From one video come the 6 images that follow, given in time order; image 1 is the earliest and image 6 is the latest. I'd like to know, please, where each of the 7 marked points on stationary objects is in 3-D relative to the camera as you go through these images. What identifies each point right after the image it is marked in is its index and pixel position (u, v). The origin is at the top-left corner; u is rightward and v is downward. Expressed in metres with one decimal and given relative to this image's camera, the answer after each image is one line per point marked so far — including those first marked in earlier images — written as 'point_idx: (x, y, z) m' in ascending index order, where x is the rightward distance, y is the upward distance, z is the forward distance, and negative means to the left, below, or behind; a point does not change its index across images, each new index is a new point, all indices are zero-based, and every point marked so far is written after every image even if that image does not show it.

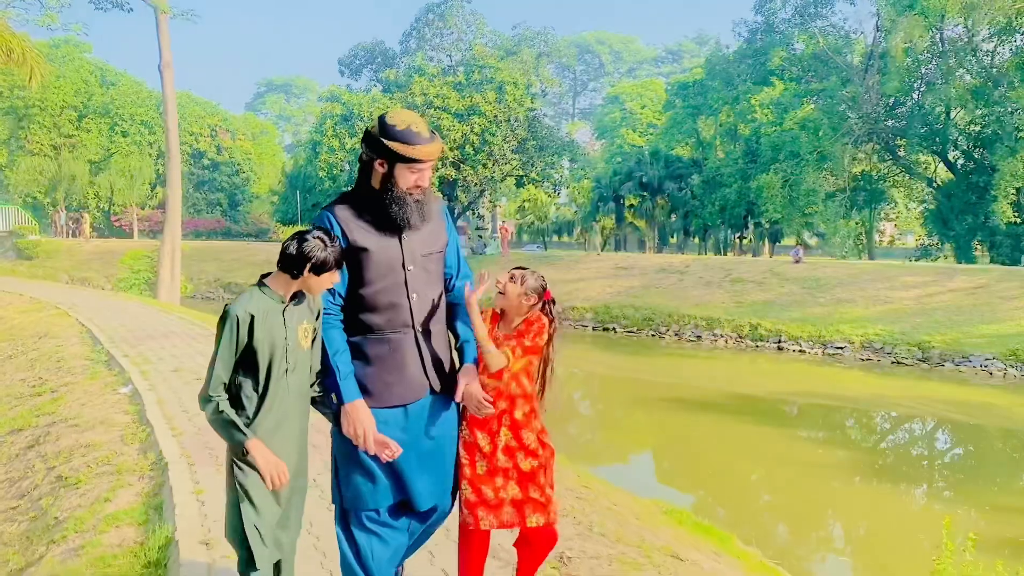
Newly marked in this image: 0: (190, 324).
0: (-5.7, -0.6, +15.2) m
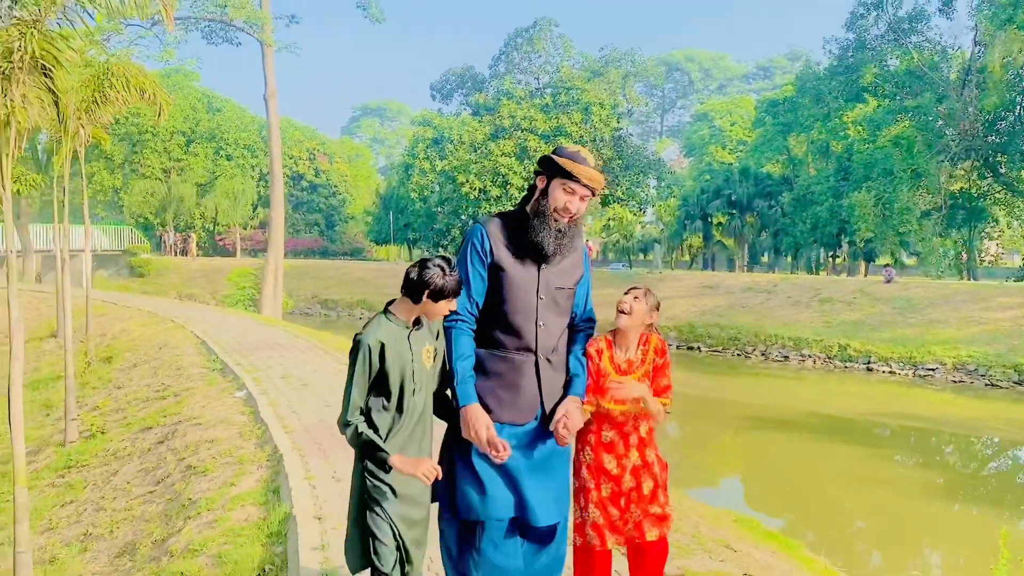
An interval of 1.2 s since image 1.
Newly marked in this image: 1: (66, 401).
0: (-4.2, -0.9, +16.0) m
1: (-5.1, -1.2, +9.8) m
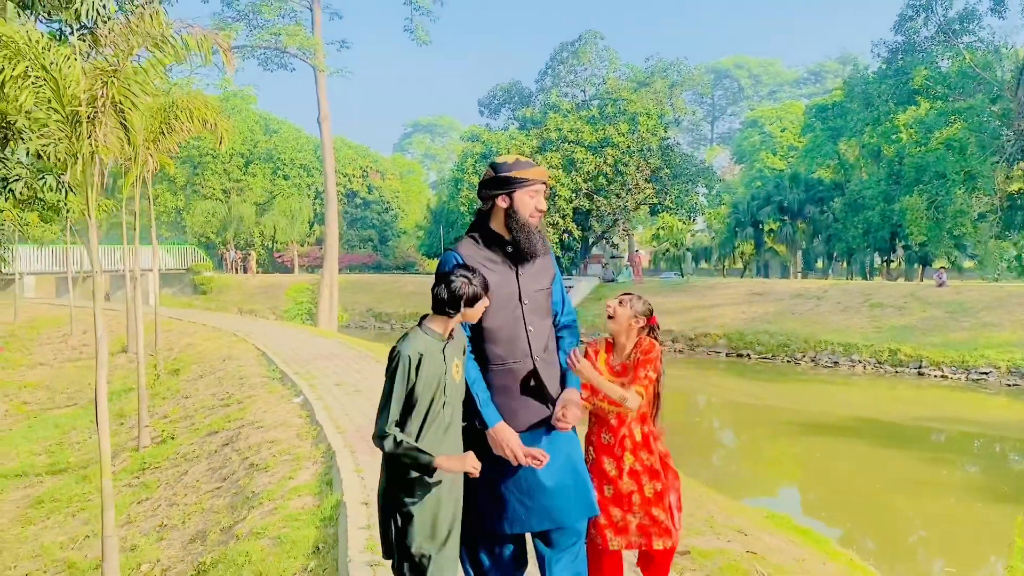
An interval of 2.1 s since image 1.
0: (-3.2, -1.2, +16.6) m
1: (-4.5, -1.5, +10.4) m
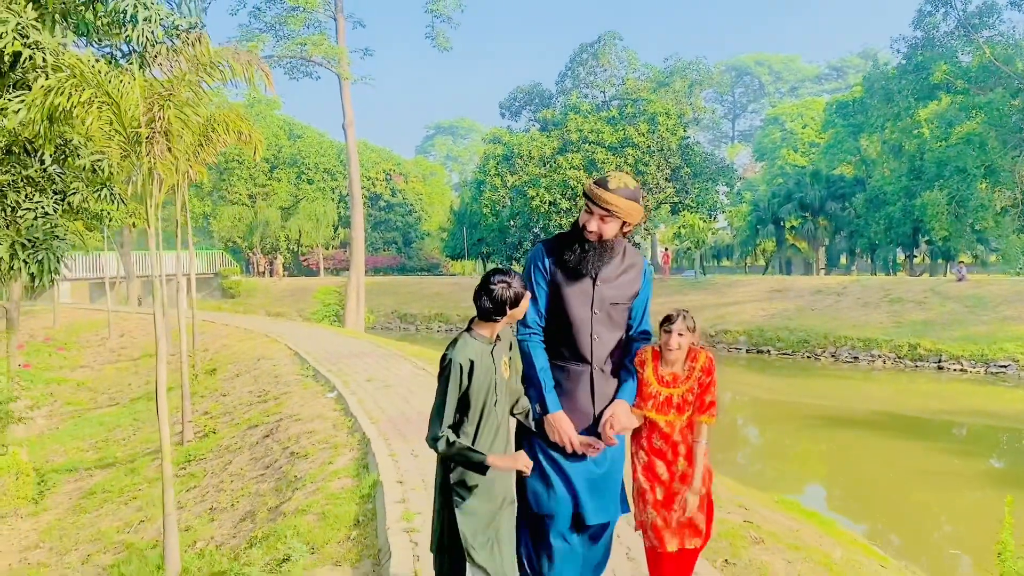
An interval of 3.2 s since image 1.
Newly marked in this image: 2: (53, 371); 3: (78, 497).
0: (-2.8, -1.2, +17.0) m
1: (-4.2, -1.5, +10.8) m
2: (-9.4, -1.7, +17.3) m
3: (-4.9, -2.3, +9.6) m
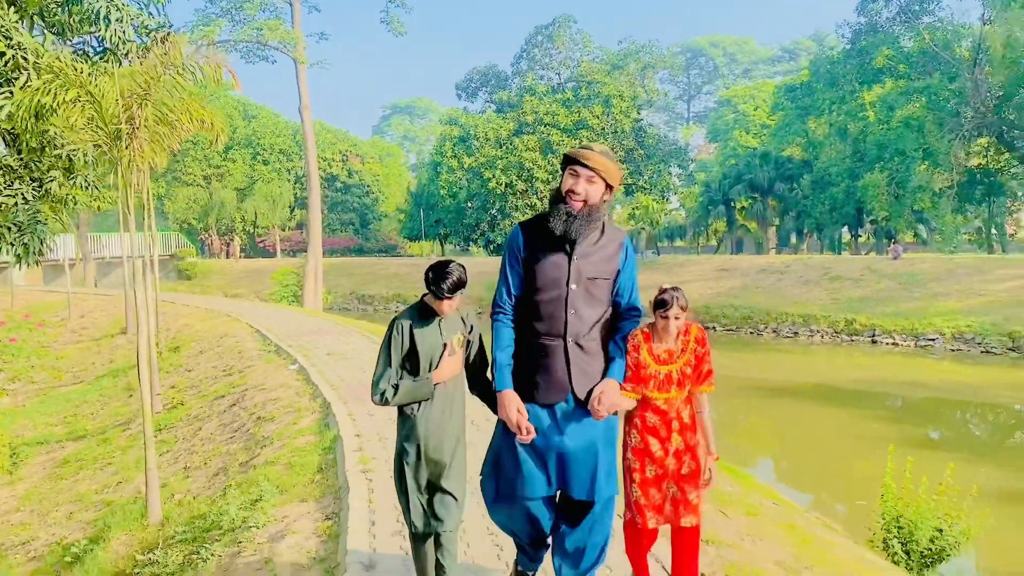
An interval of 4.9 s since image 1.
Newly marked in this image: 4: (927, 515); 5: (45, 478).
0: (-3.7, -0.8, +17.4) m
1: (-4.9, -1.3, +11.2) m
2: (-10.3, -1.3, +17.4) m
3: (-5.4, -2.1, +9.9) m
4: (+3.1, -1.7, +6.3) m
5: (-5.3, -2.2, +9.5) m
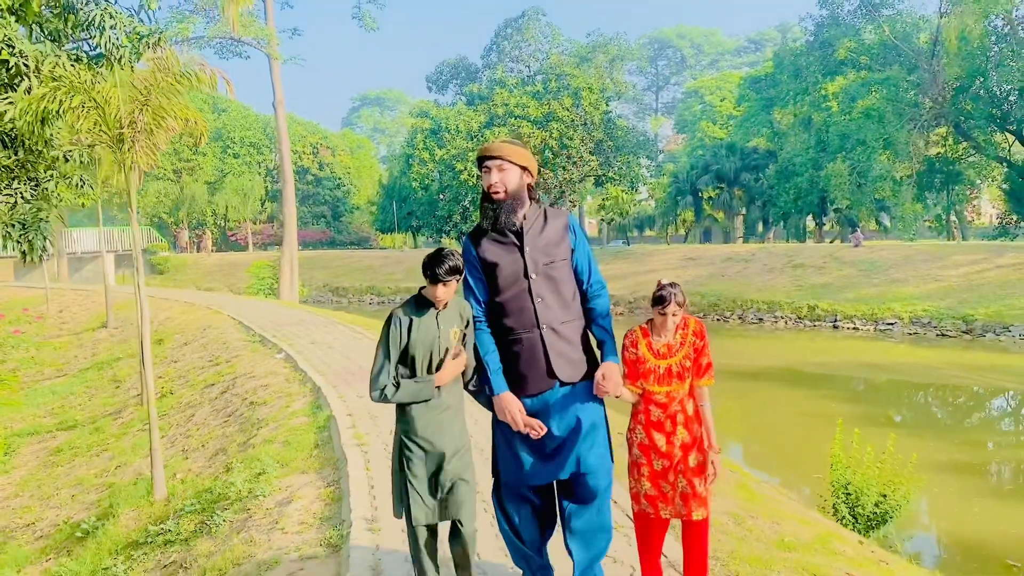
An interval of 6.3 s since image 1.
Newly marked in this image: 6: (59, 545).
0: (-4.2, -0.7, +17.7) m
1: (-5.2, -1.2, +11.4) m
2: (-10.9, -1.3, +17.5) m
3: (-5.7, -2.1, +10.1) m
4: (+2.9, -1.6, +6.8) m
5: (-5.6, -2.1, +9.7) m
6: (-3.8, -2.1, +7.0) m
